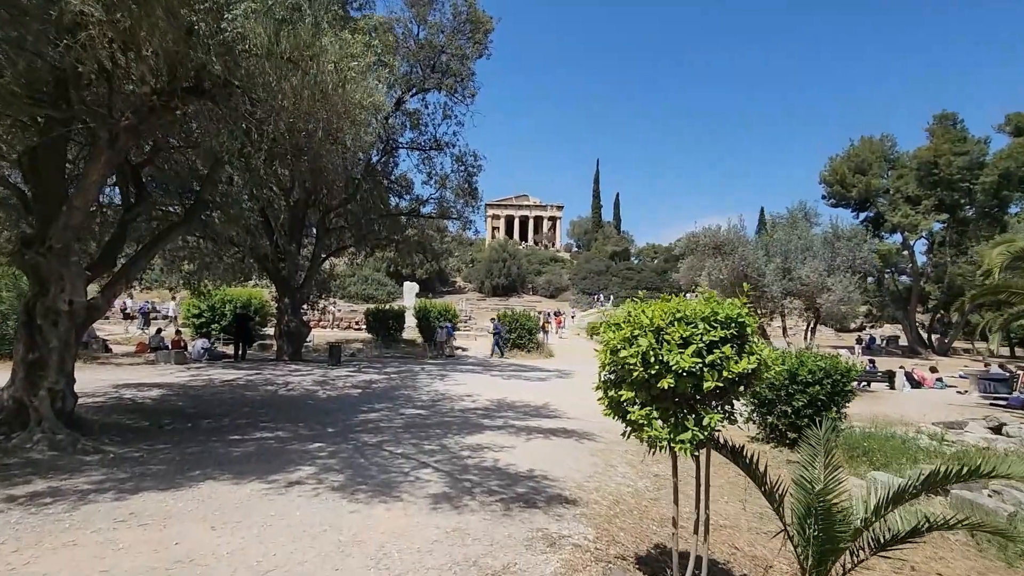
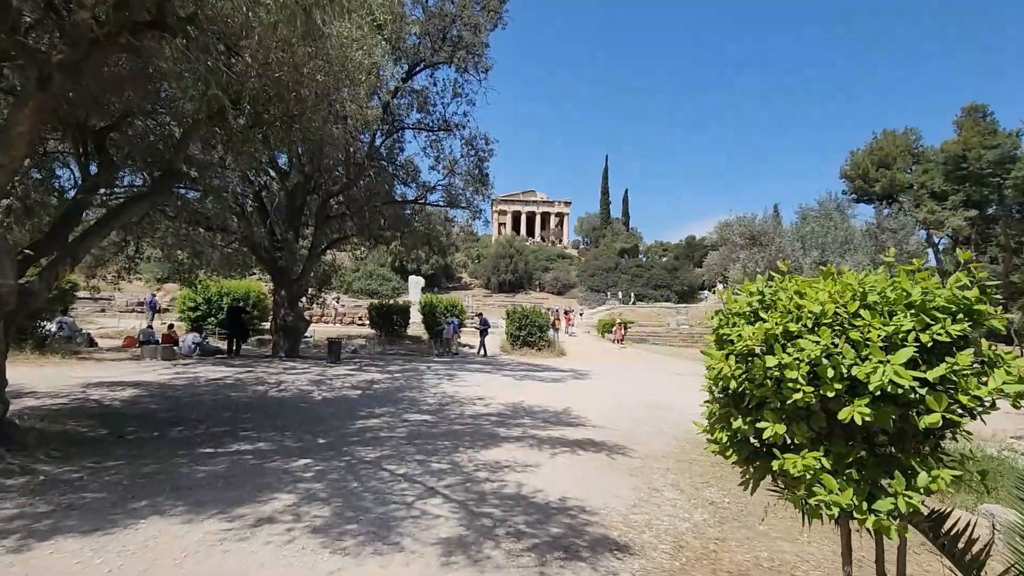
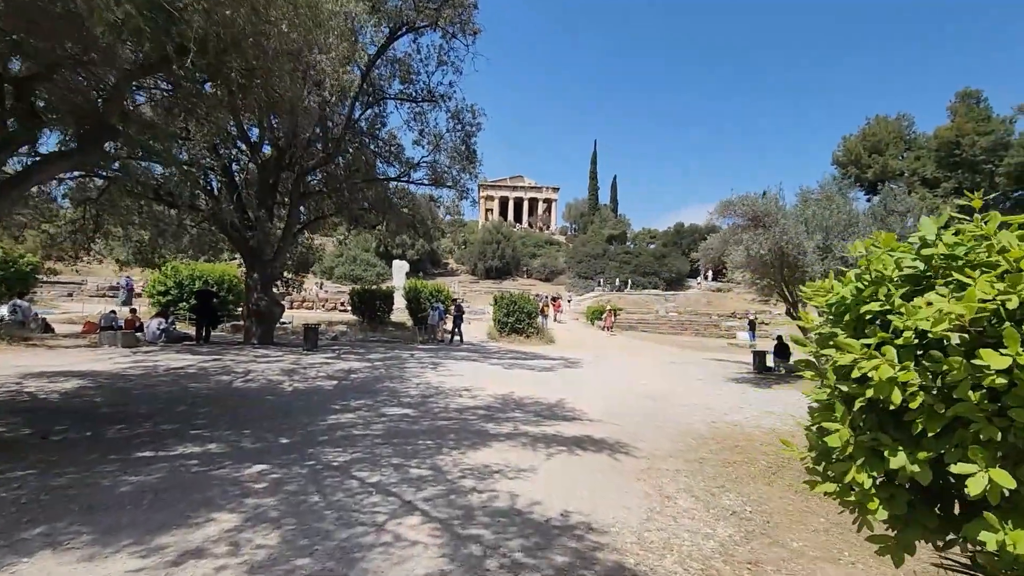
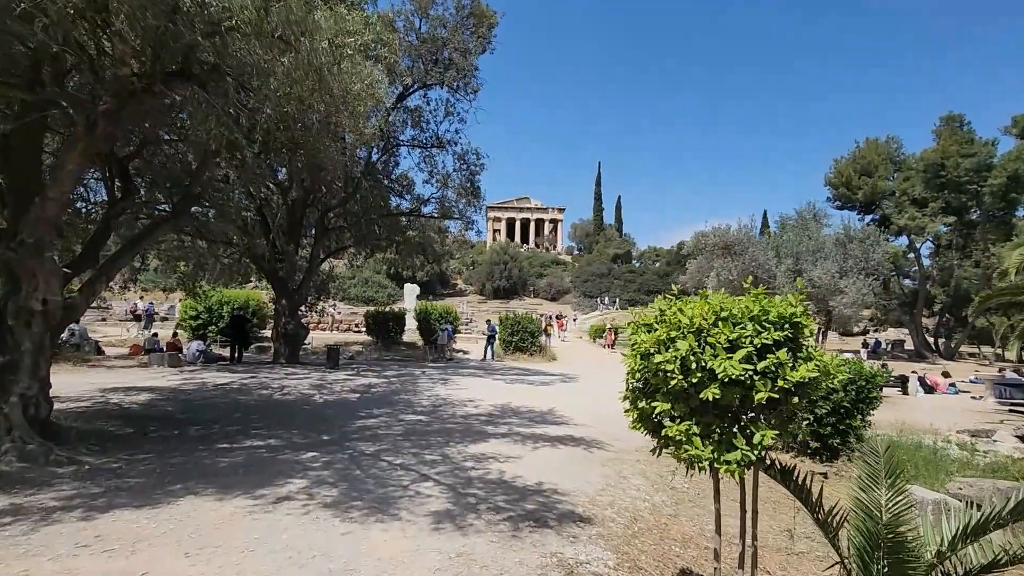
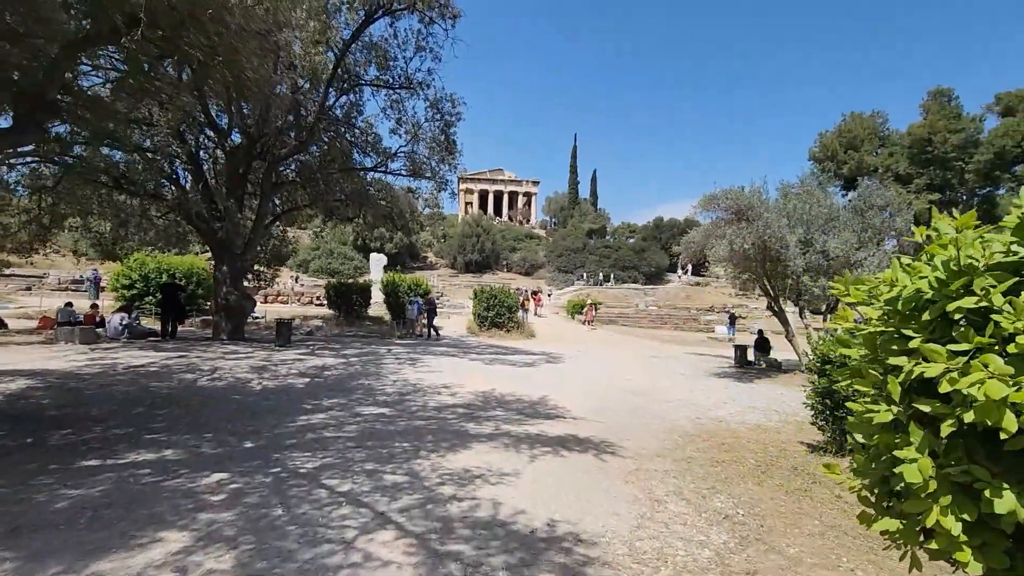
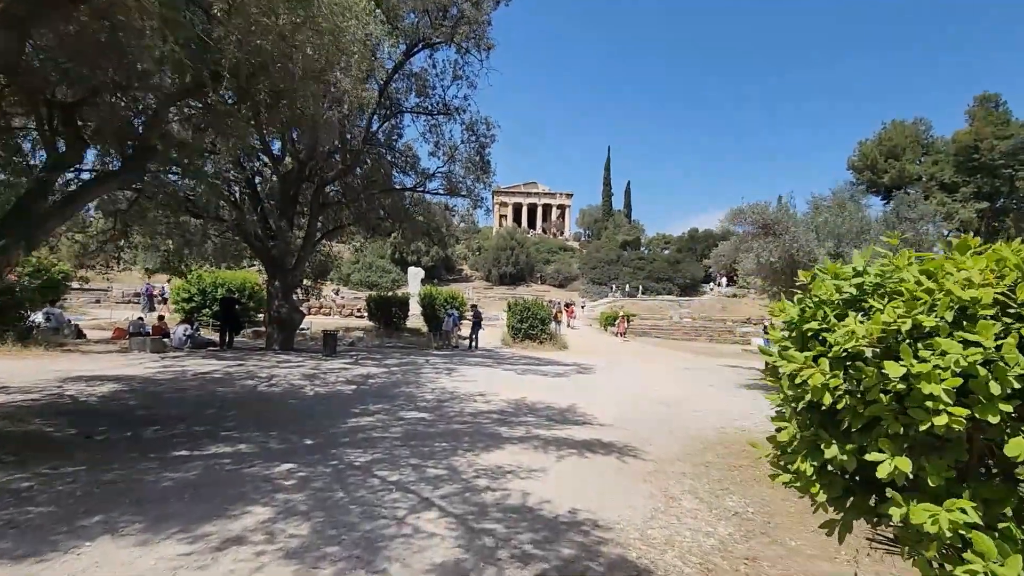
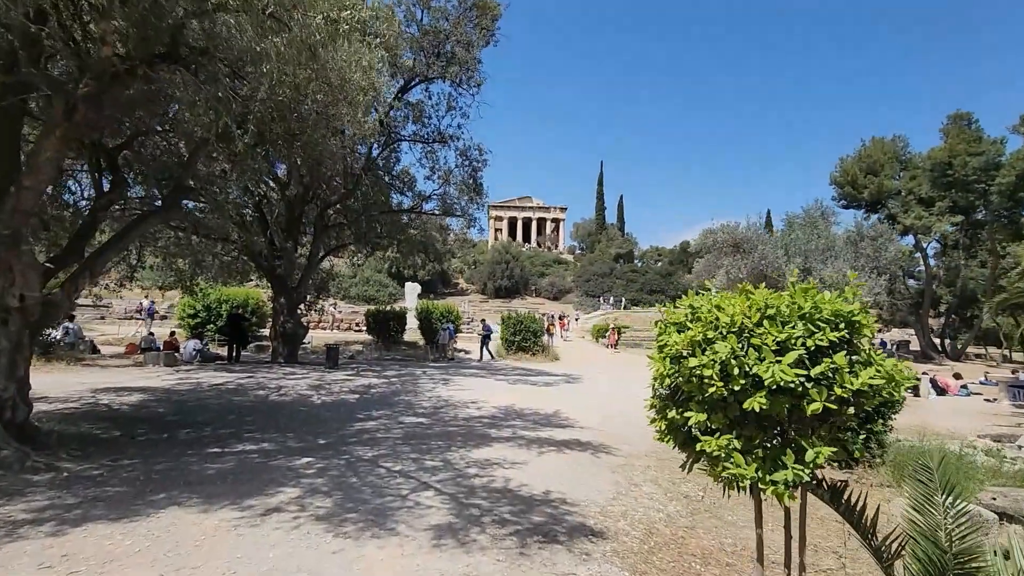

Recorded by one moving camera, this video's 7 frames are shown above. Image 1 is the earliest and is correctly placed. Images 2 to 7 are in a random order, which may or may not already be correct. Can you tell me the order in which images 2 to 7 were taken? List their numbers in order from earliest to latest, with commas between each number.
4, 7, 2, 6, 3, 5
